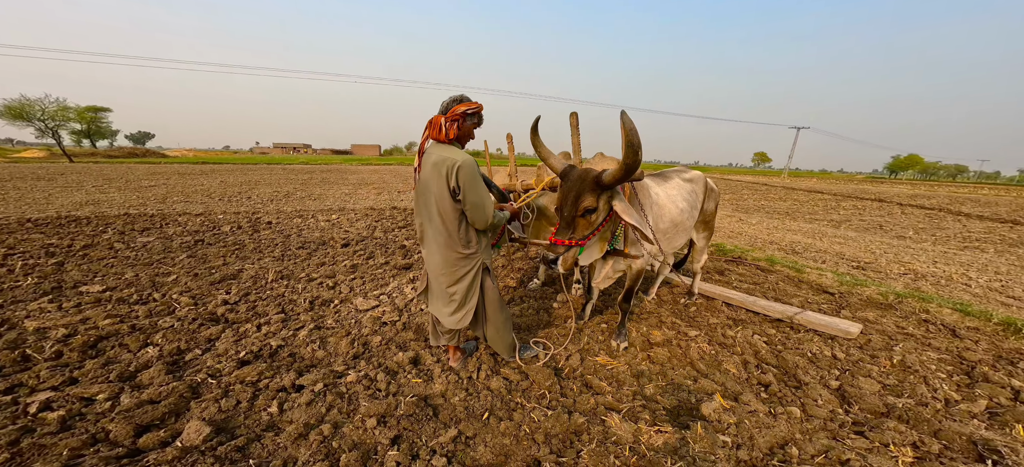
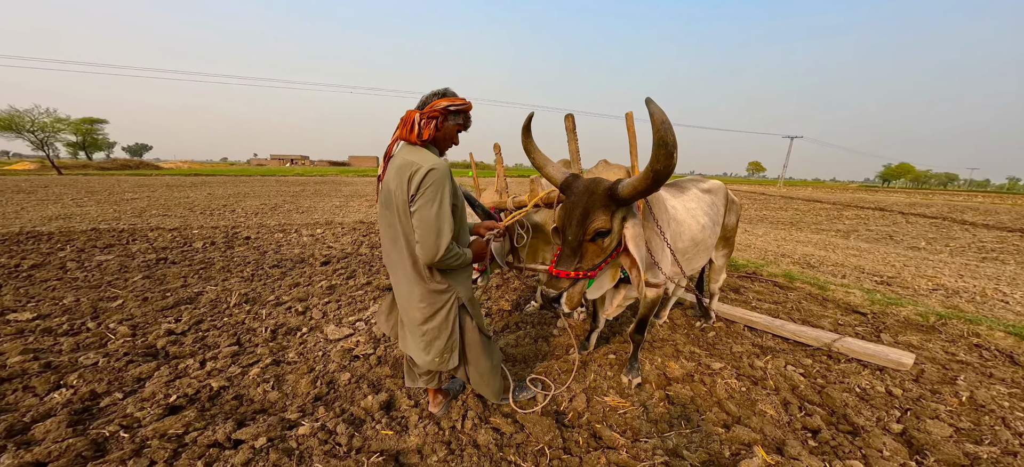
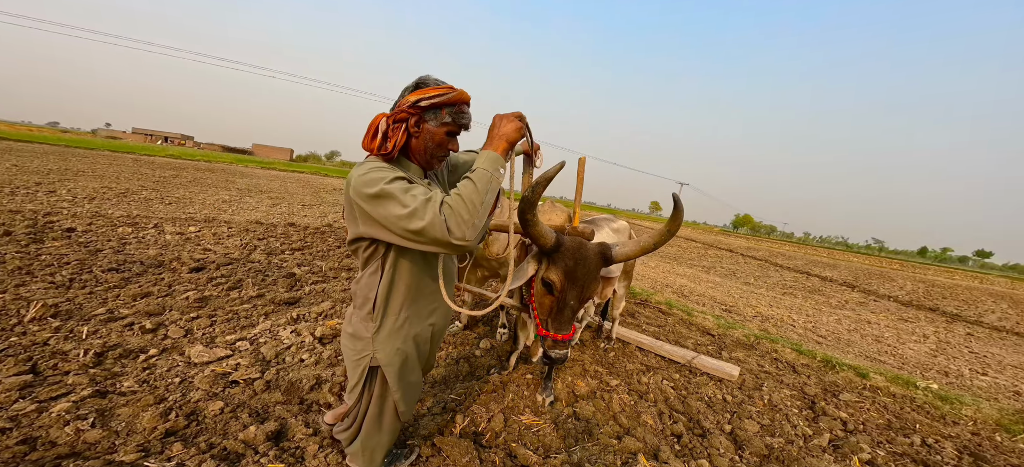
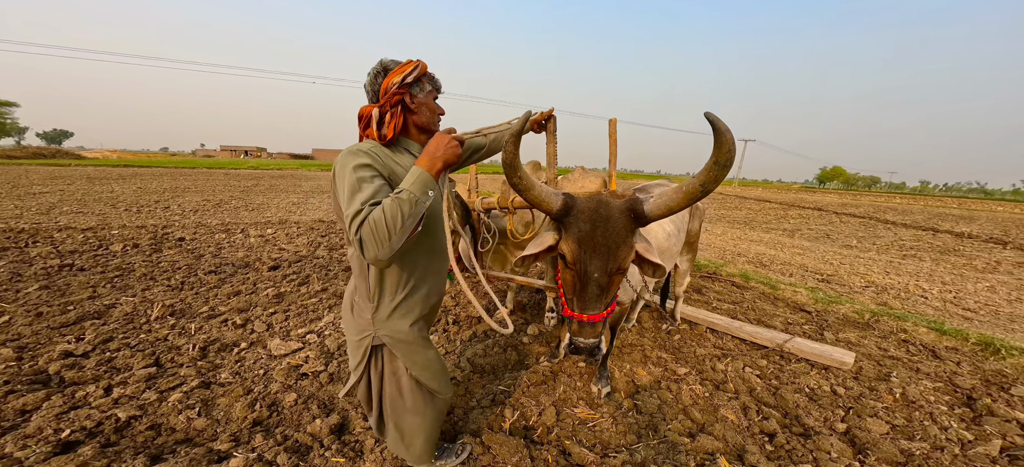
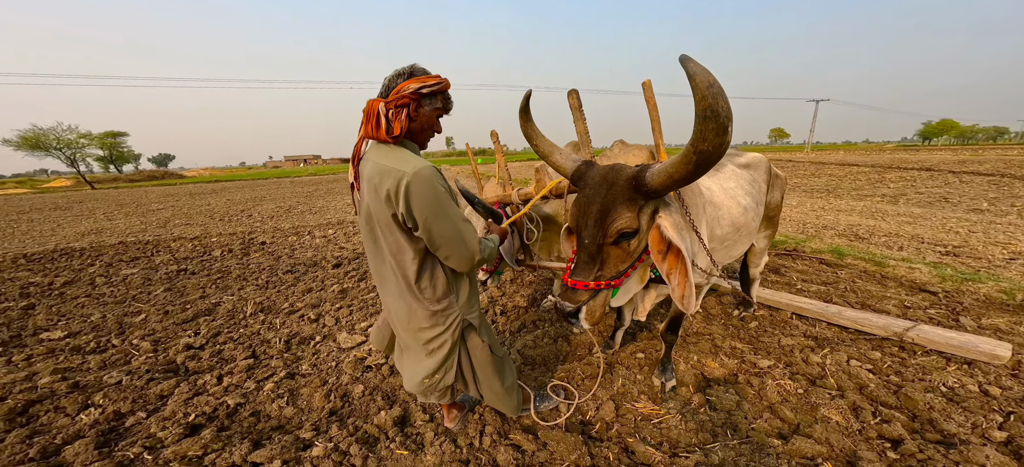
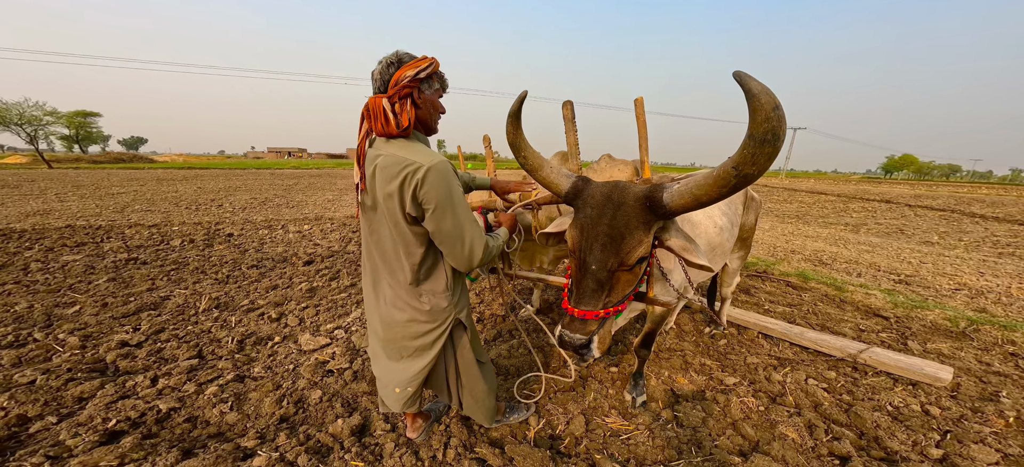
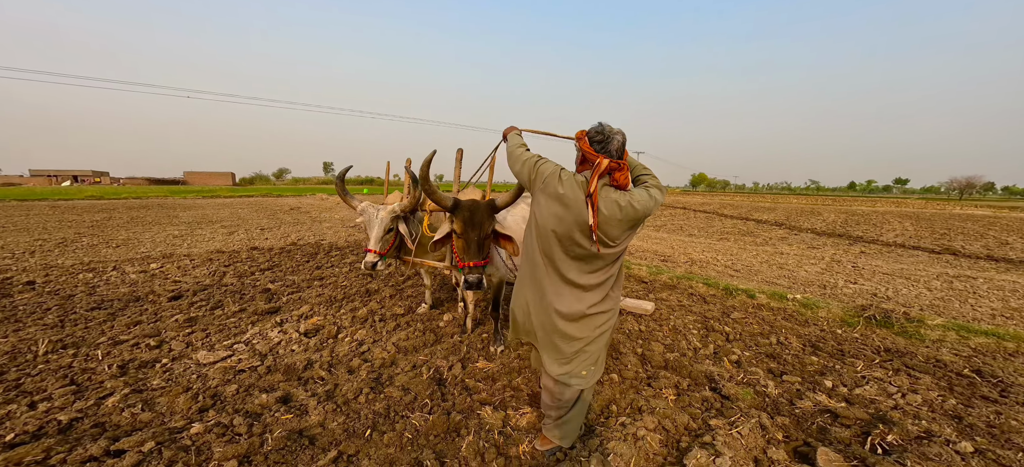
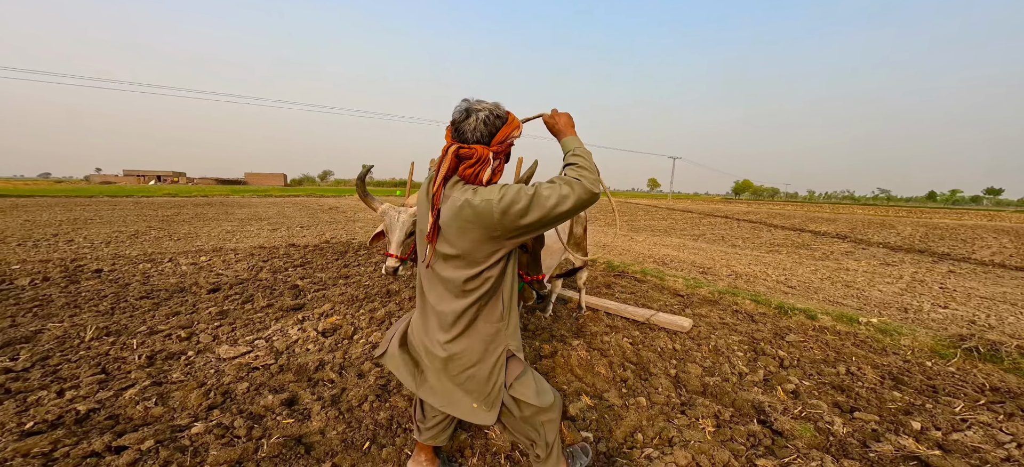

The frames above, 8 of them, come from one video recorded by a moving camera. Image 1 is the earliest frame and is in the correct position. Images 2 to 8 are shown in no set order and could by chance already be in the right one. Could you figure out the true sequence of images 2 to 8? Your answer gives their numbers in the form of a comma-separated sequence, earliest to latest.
2, 5, 6, 4, 3, 8, 7
